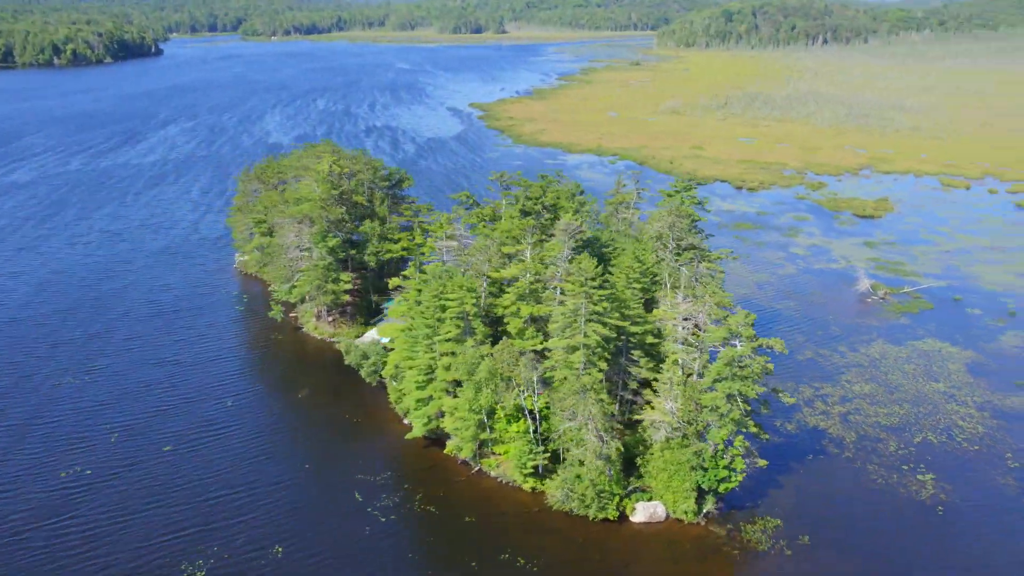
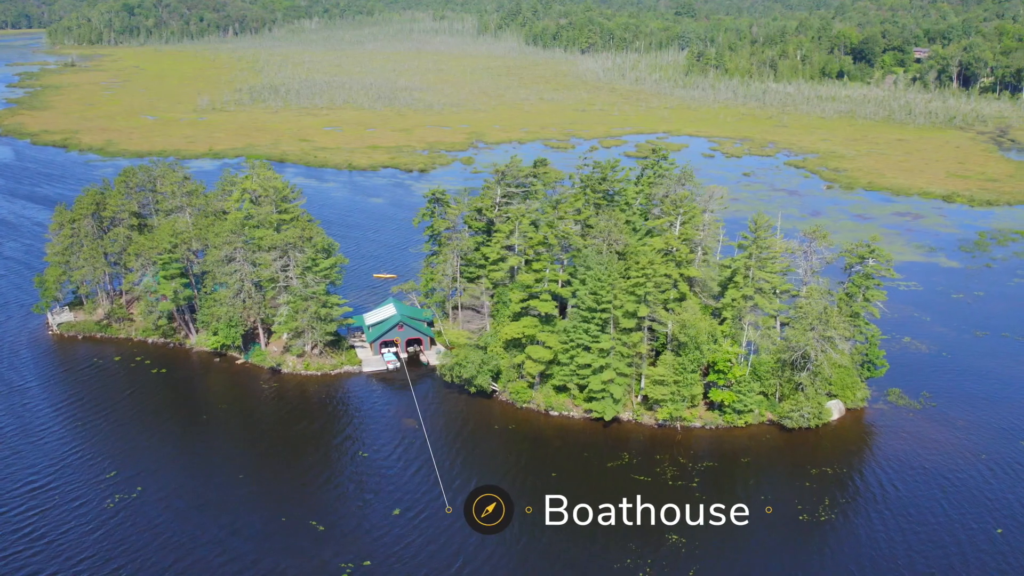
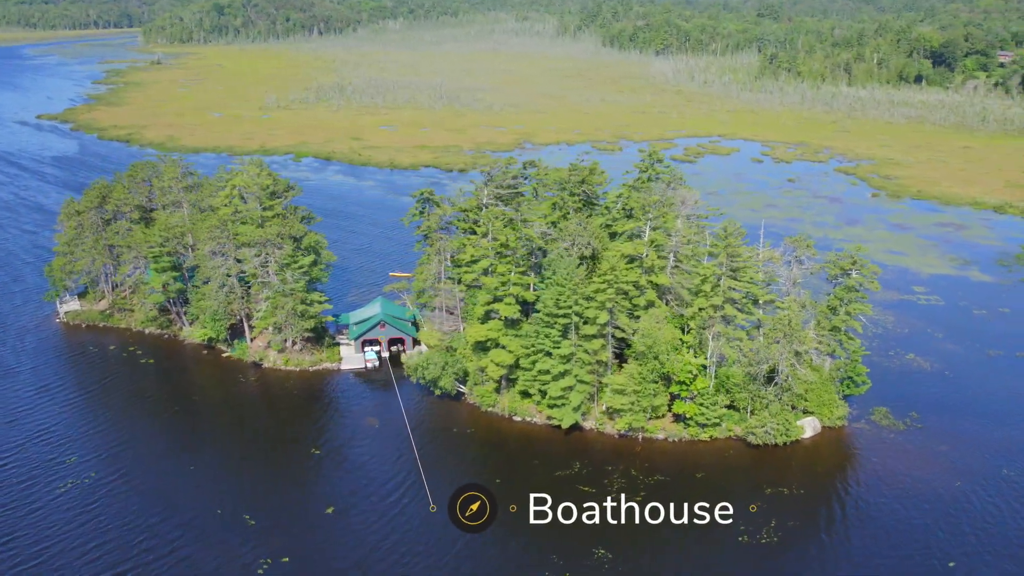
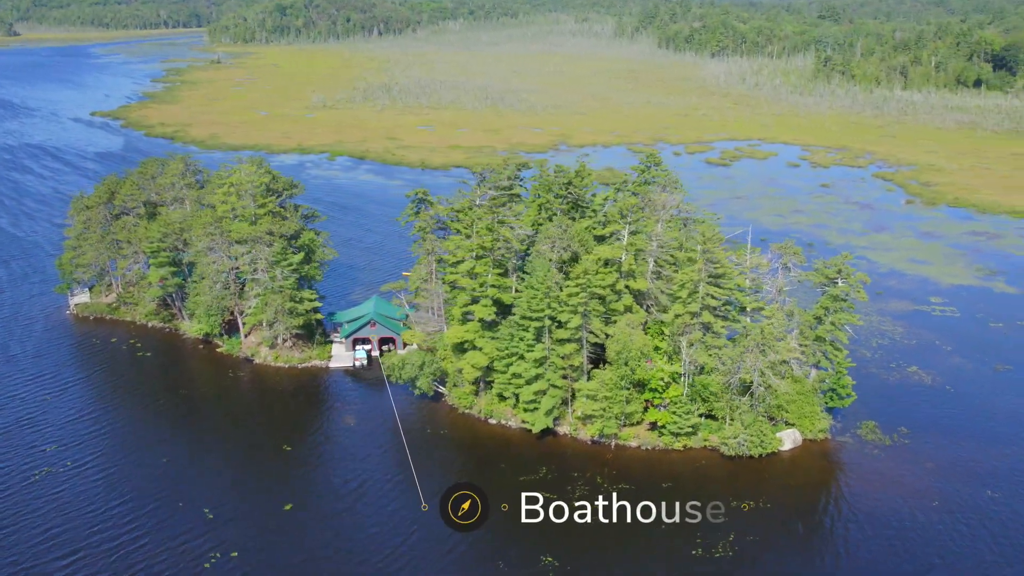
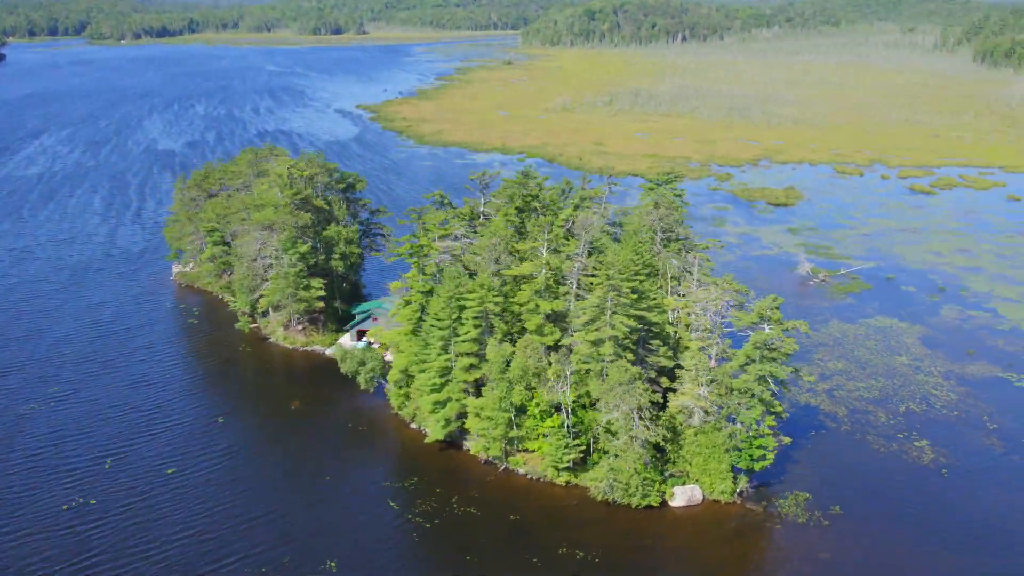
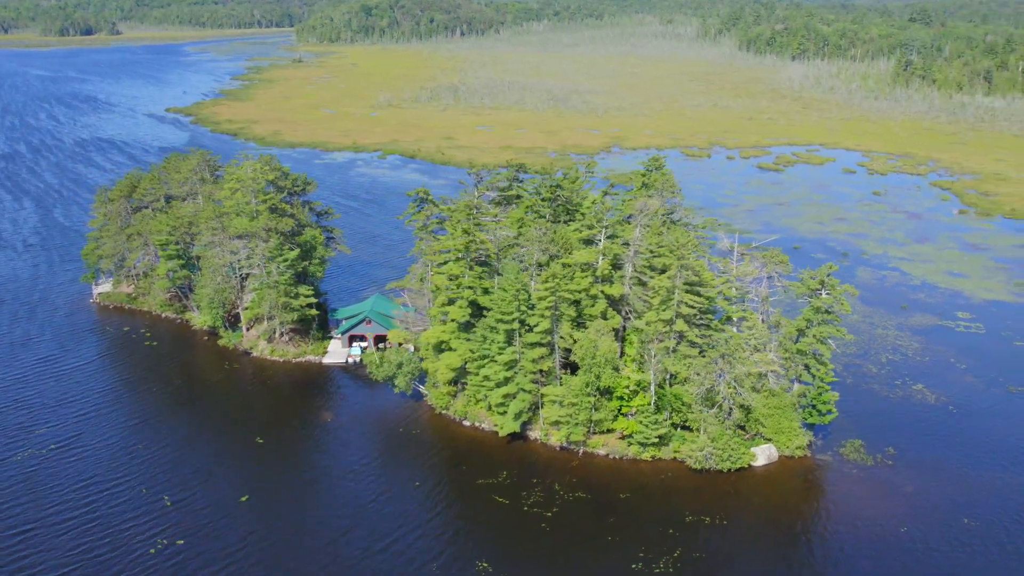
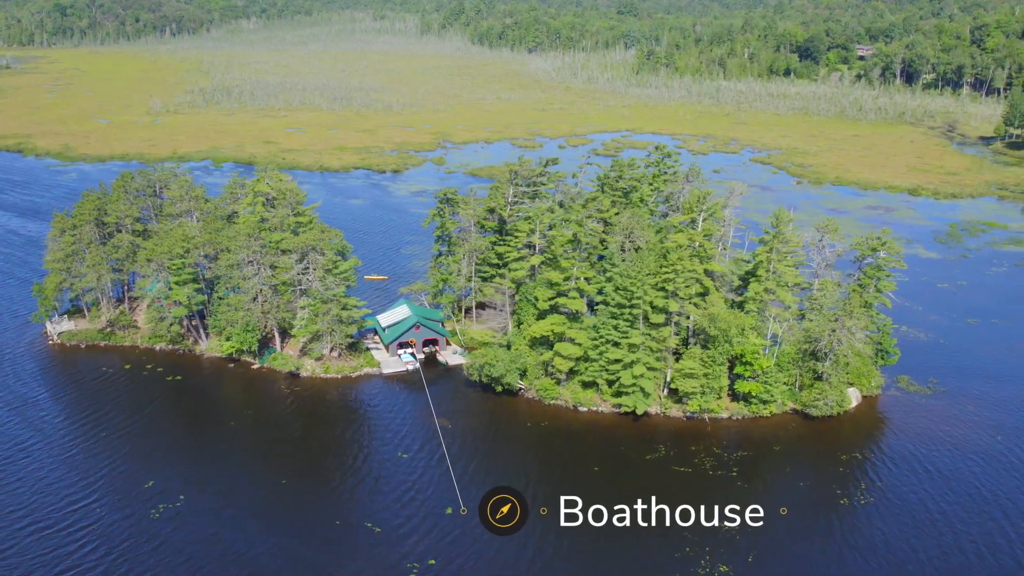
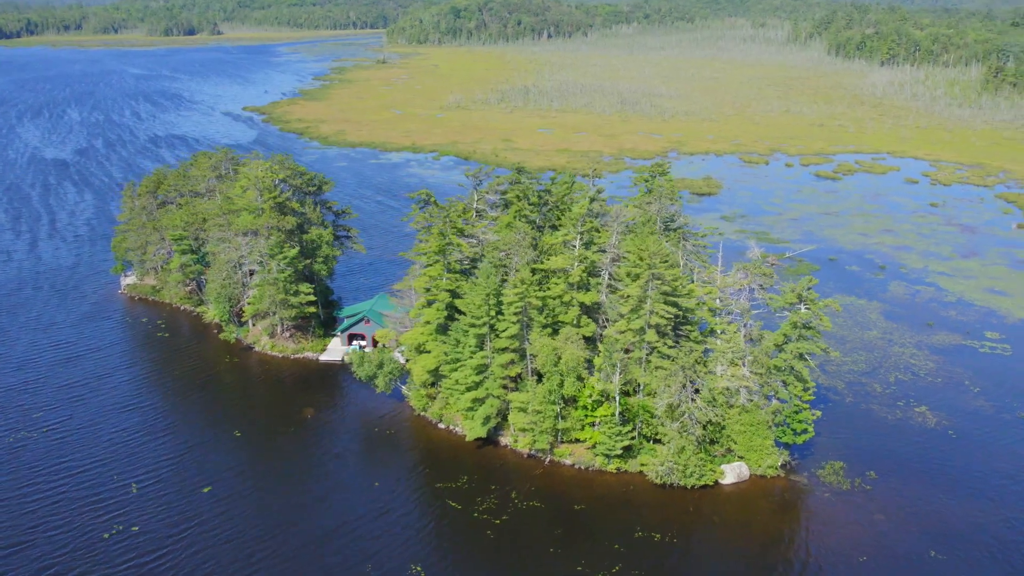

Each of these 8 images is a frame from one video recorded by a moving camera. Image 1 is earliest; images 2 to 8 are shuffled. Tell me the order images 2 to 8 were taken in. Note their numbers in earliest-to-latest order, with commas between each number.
5, 8, 6, 4, 3, 2, 7
